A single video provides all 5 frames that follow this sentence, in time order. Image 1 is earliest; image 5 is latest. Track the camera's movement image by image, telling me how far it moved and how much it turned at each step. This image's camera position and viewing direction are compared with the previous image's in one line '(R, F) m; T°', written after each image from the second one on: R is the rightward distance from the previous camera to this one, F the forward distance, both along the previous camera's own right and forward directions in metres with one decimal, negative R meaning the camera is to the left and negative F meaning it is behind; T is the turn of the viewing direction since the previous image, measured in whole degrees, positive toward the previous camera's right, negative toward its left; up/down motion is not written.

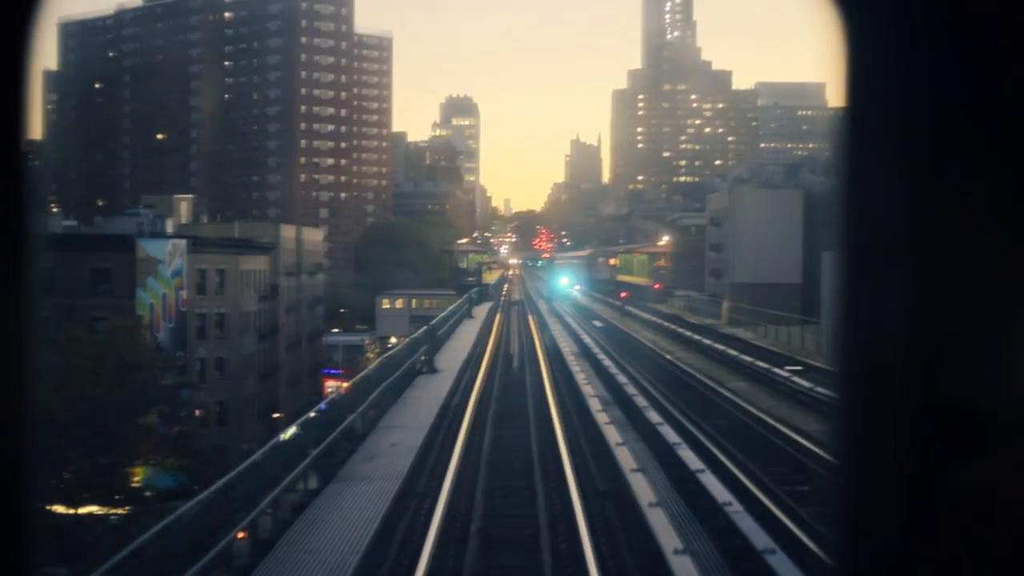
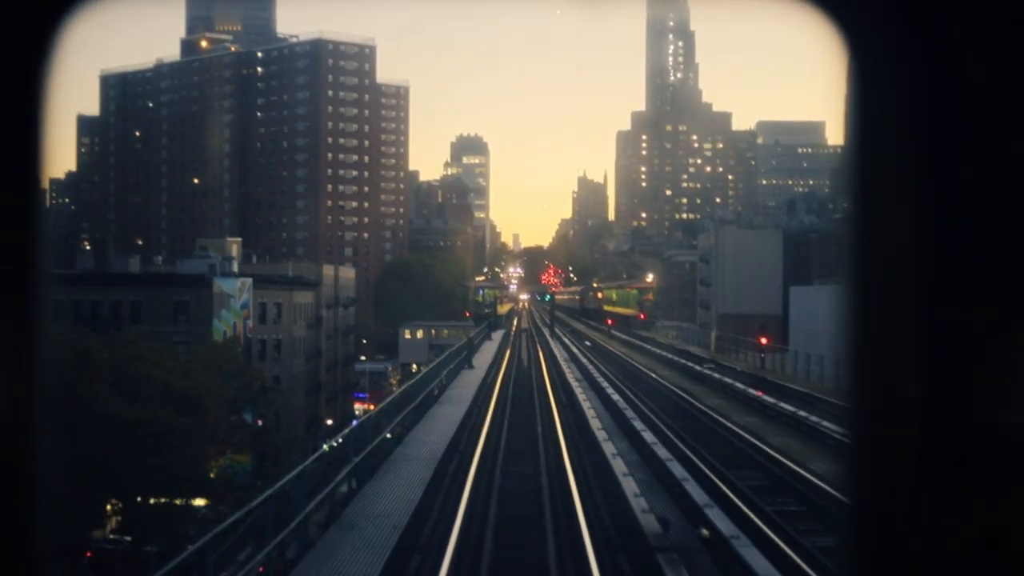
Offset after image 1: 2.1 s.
(0.0, -1.2) m; 0°
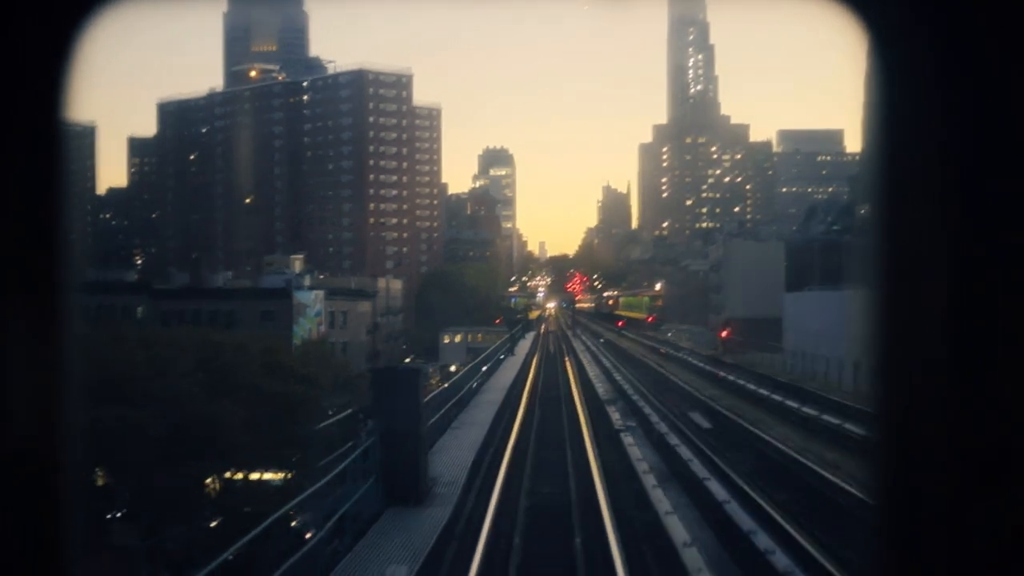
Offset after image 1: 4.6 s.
(0.0, -1.4) m; -1°
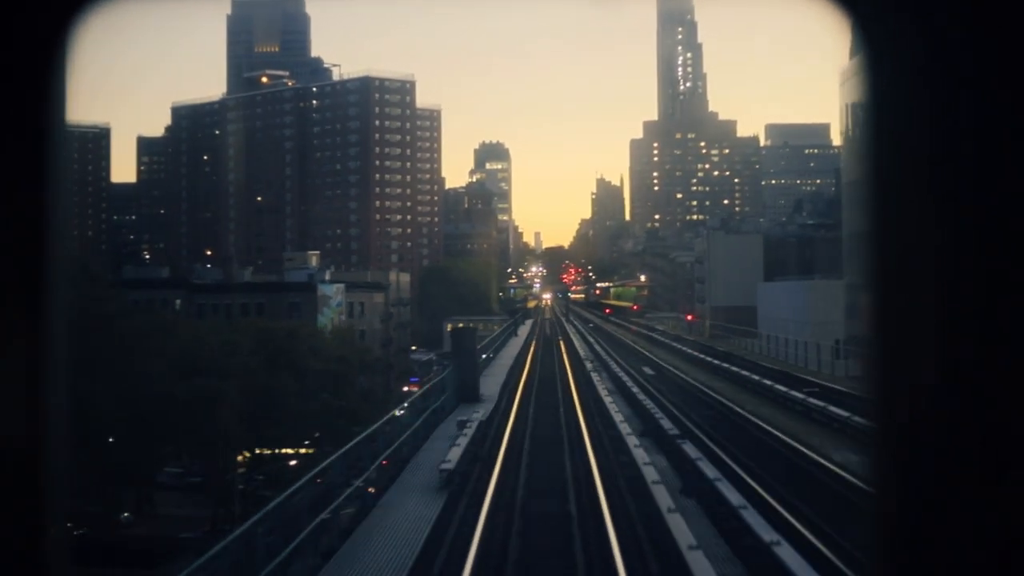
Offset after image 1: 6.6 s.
(0.0, -1.1) m; 0°
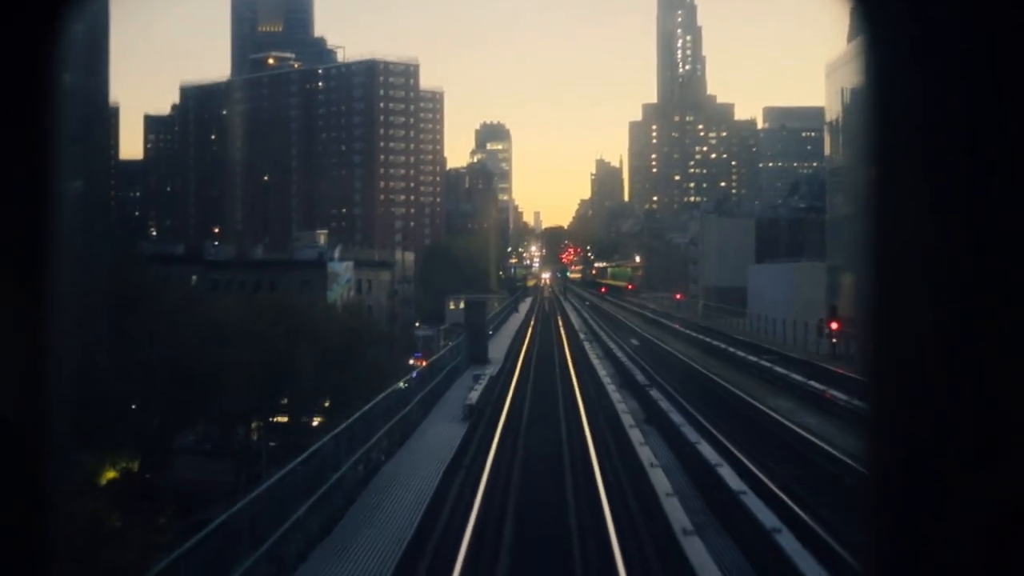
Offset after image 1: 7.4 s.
(0.0, -0.5) m; 0°
